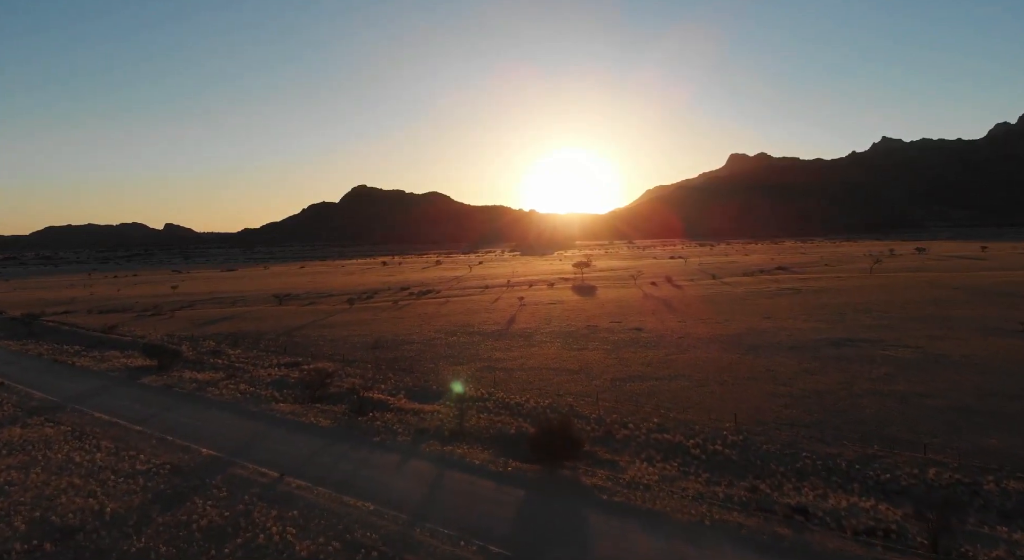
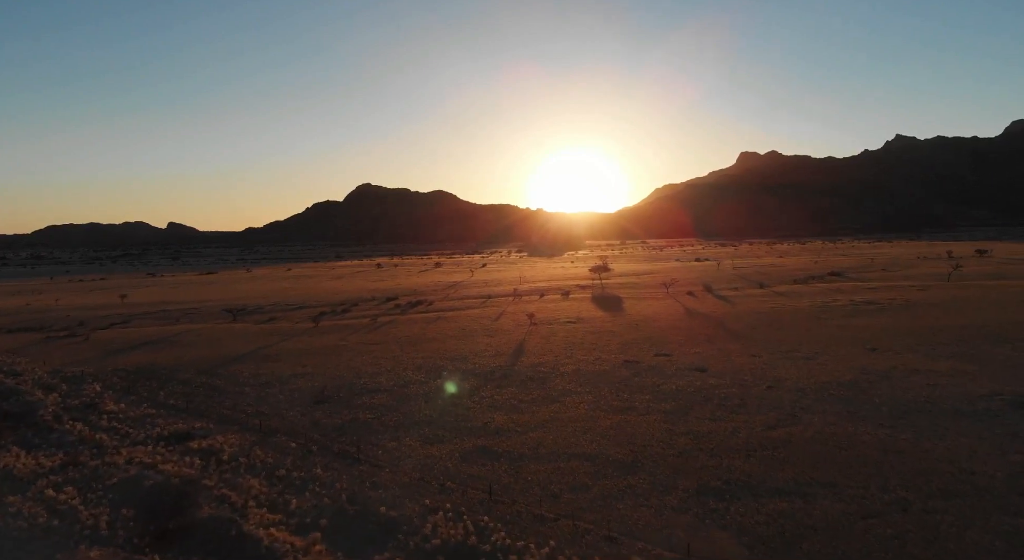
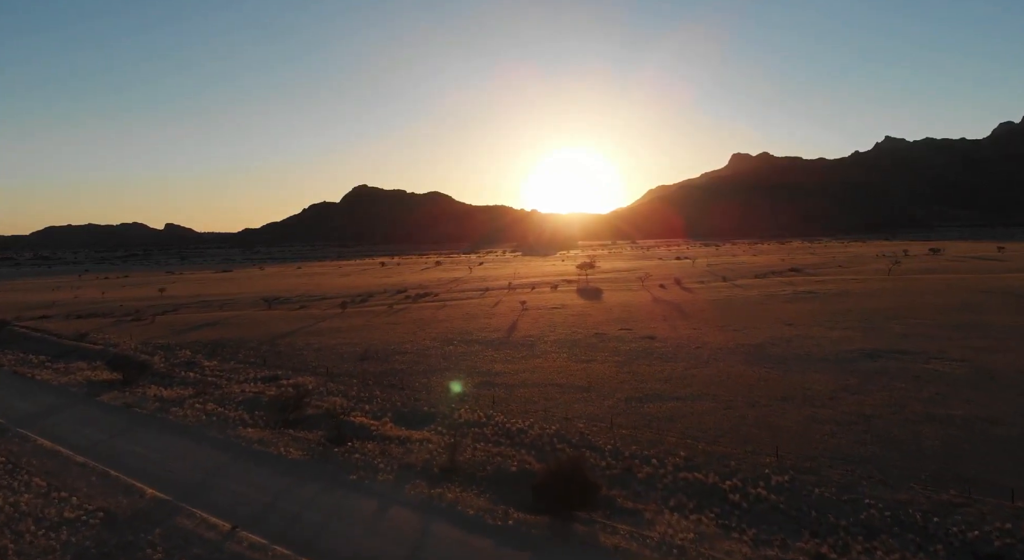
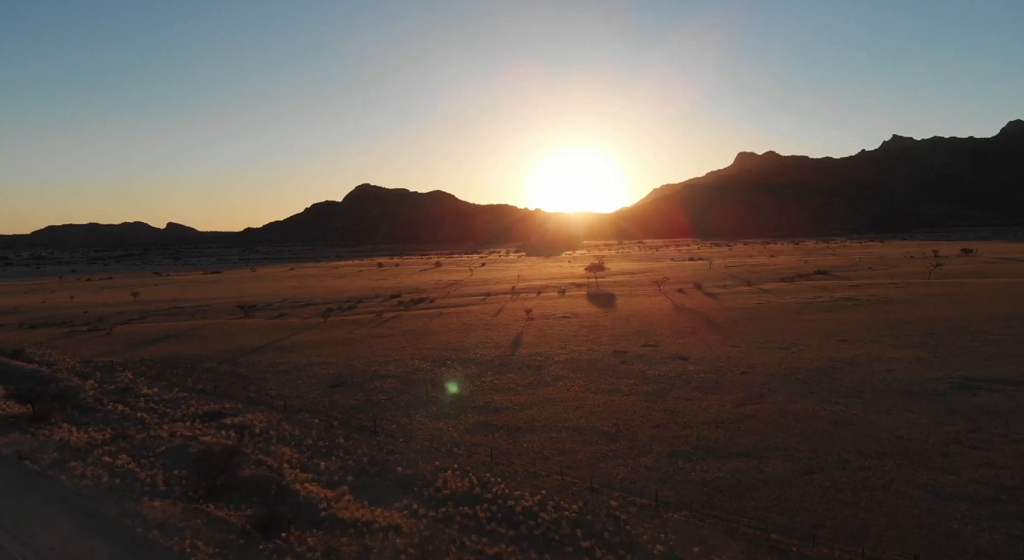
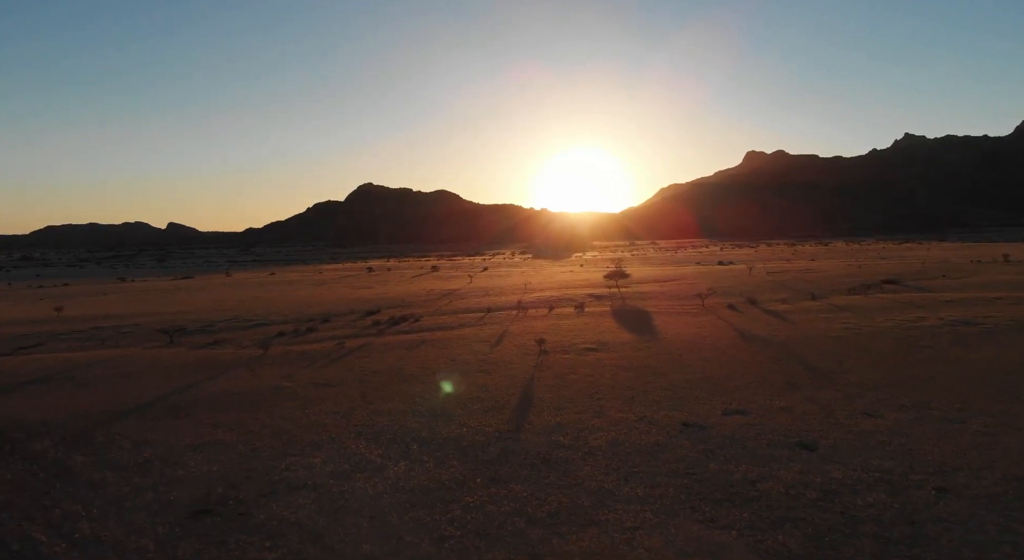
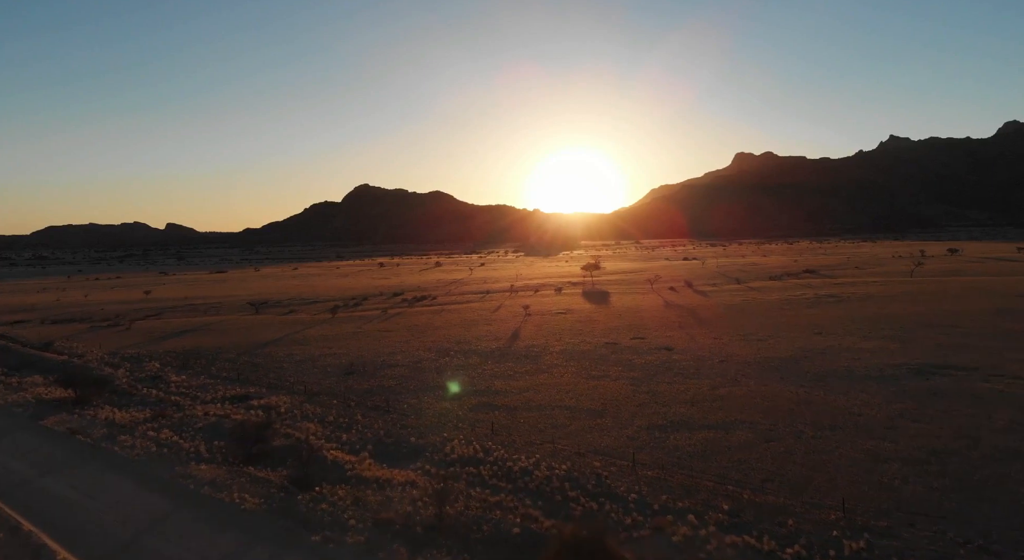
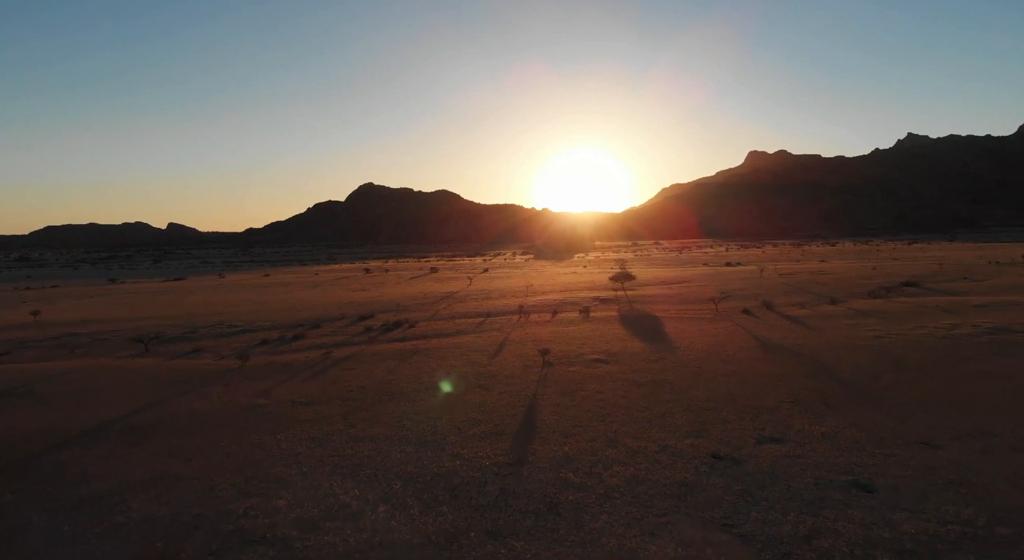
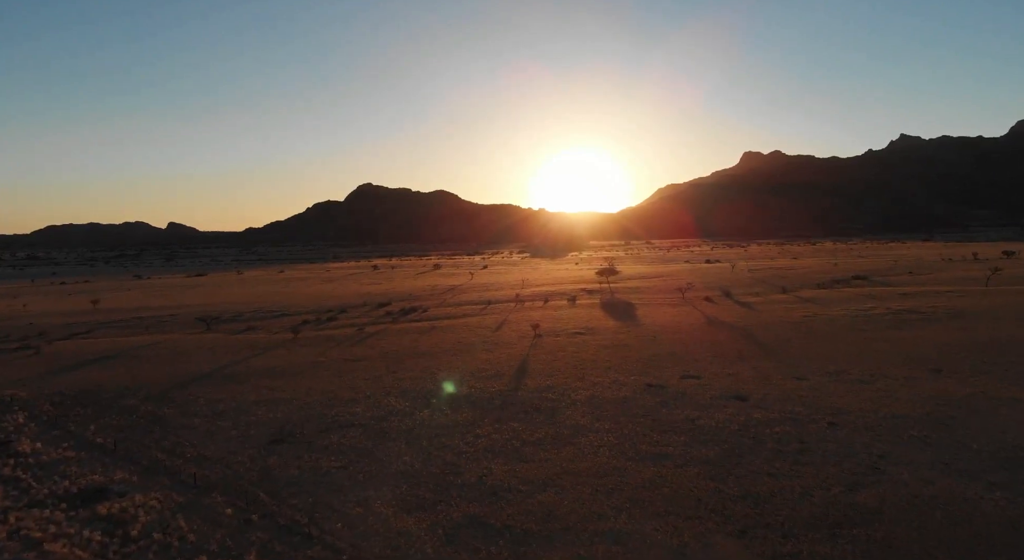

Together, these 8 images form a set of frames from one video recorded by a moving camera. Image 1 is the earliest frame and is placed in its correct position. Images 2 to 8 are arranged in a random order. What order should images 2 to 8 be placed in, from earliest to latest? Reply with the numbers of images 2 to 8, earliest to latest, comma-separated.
3, 6, 4, 2, 8, 5, 7
